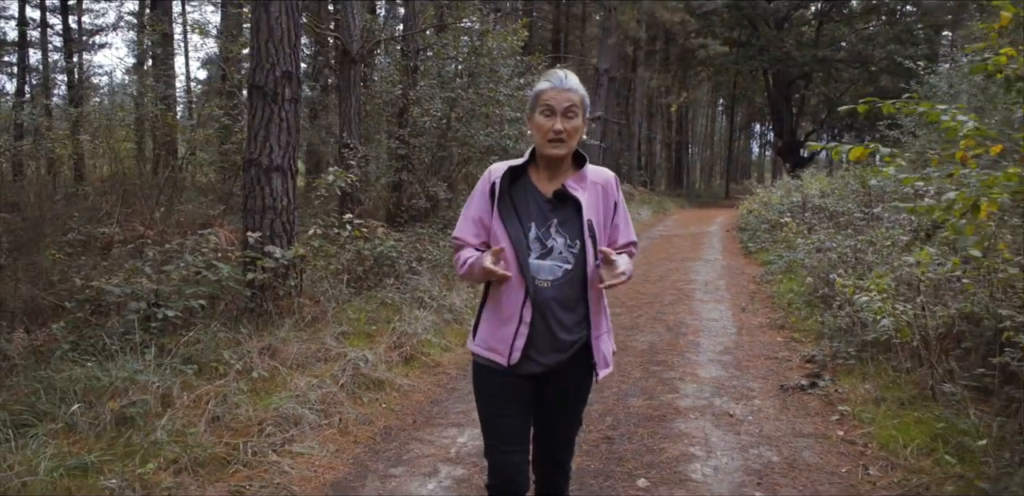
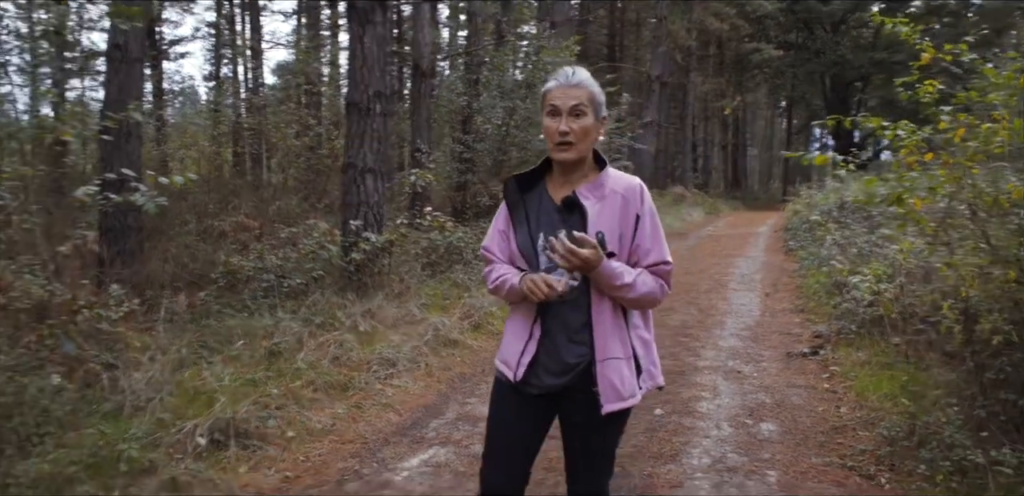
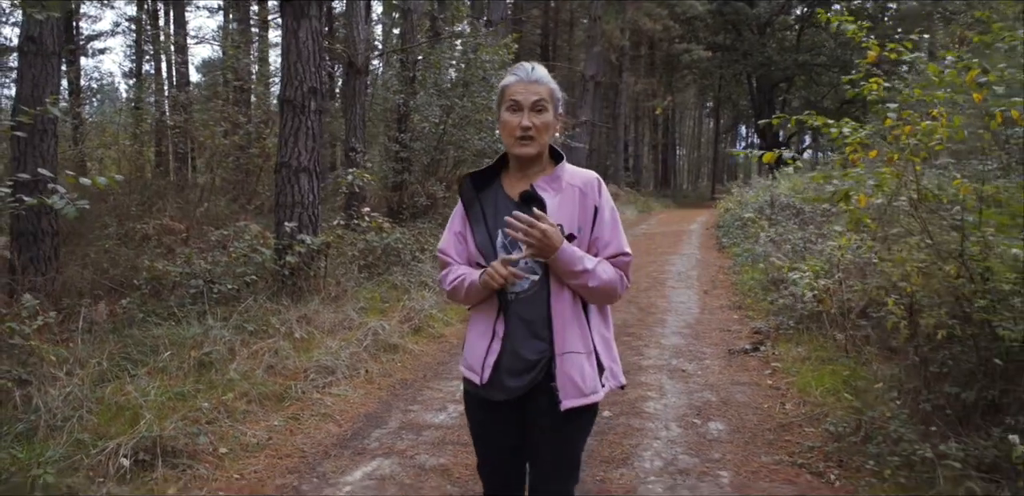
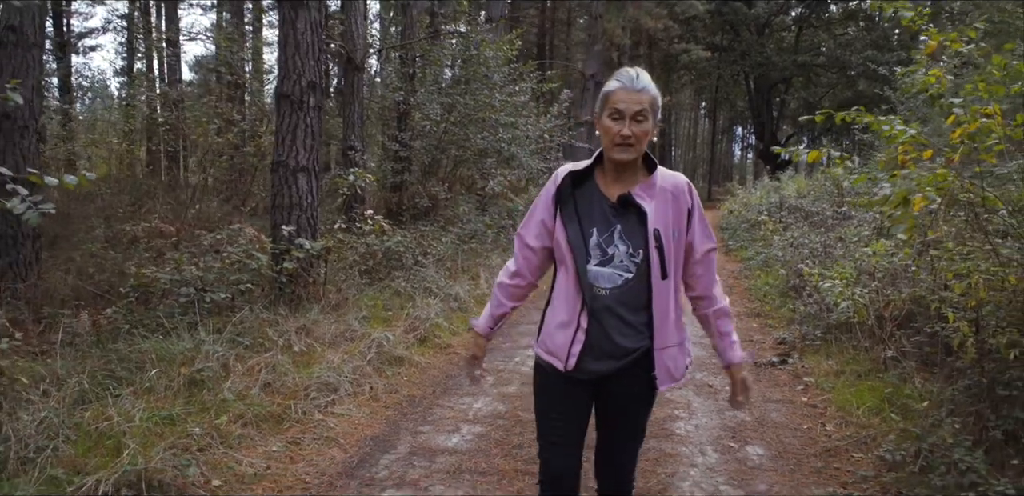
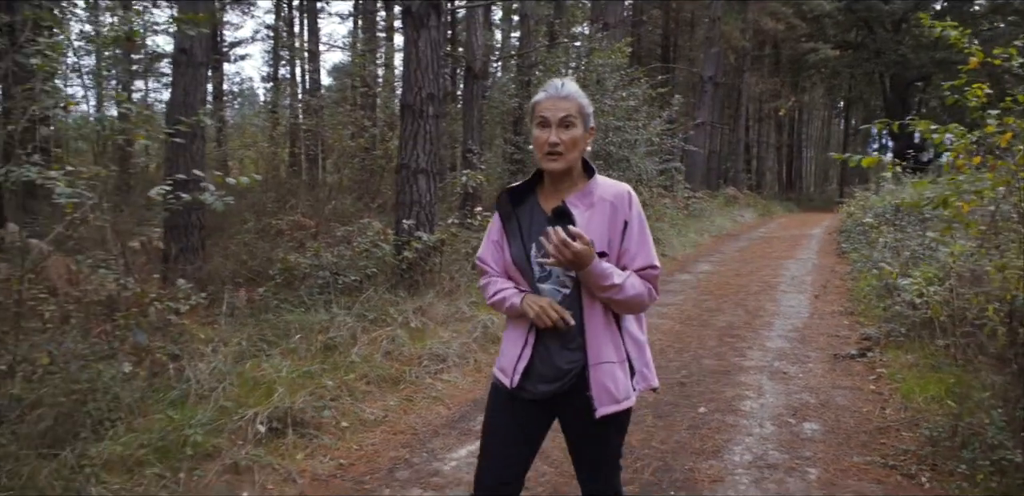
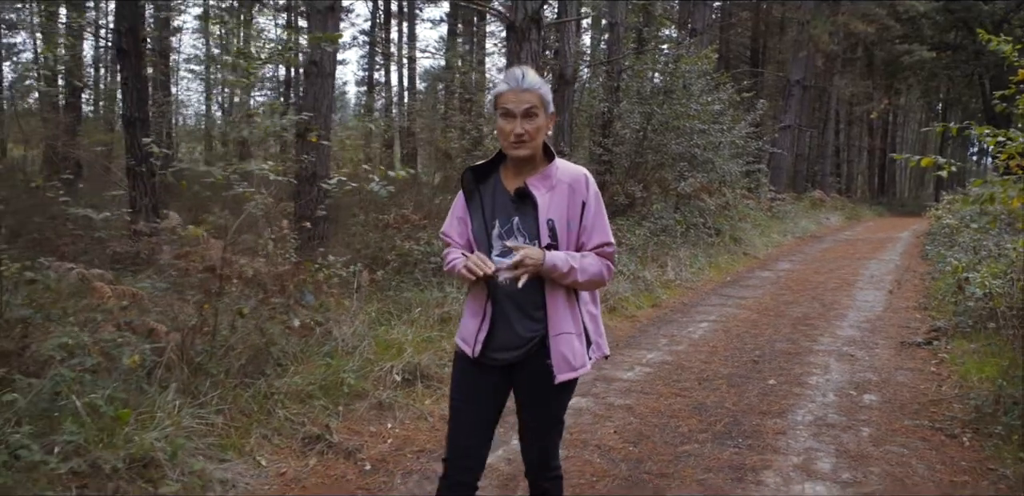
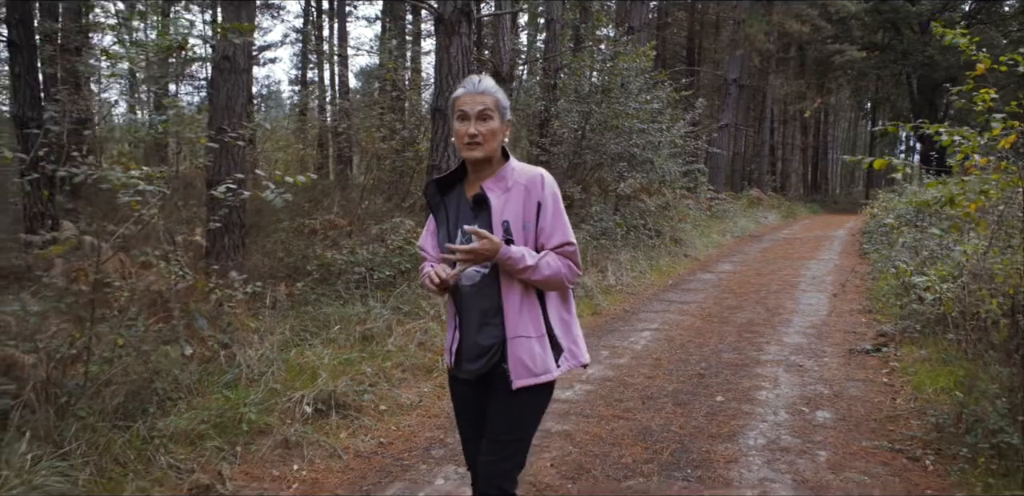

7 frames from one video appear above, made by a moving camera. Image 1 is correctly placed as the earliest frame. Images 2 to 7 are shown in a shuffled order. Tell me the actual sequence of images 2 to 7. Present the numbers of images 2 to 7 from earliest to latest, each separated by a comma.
4, 3, 2, 5, 7, 6
